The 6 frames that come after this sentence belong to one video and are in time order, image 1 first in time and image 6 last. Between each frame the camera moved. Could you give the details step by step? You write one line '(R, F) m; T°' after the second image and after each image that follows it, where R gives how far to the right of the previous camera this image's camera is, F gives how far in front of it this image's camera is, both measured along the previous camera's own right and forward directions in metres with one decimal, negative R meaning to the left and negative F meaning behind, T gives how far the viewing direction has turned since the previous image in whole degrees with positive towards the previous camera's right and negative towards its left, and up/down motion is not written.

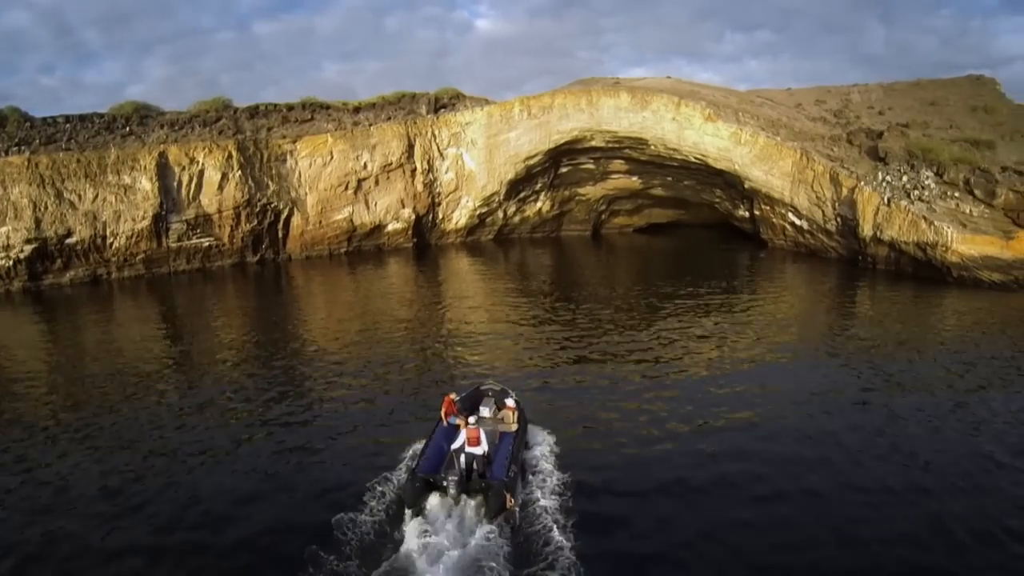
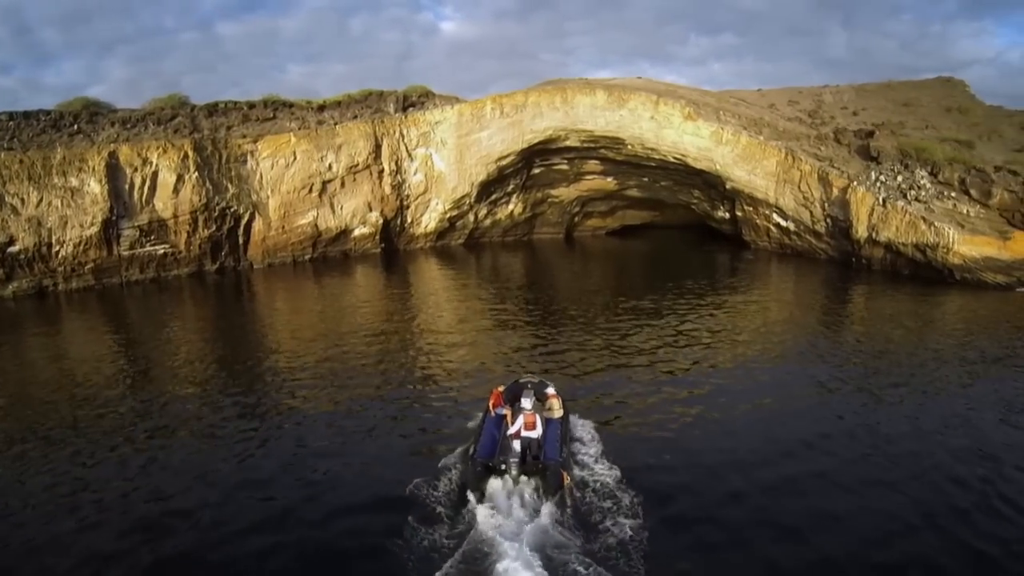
(-0.5, +1.7) m; +3°
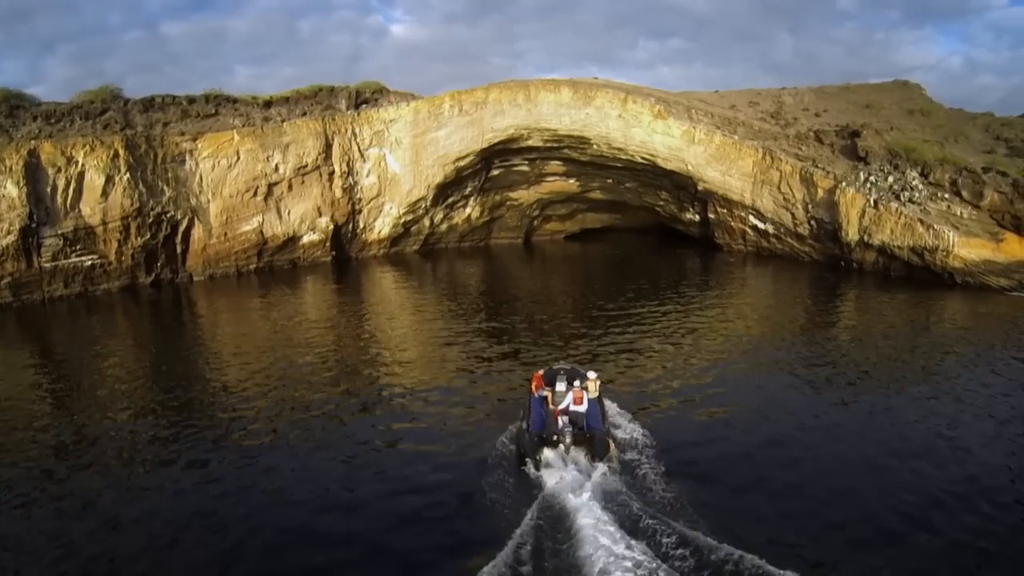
(-0.8, +2.3) m; +4°
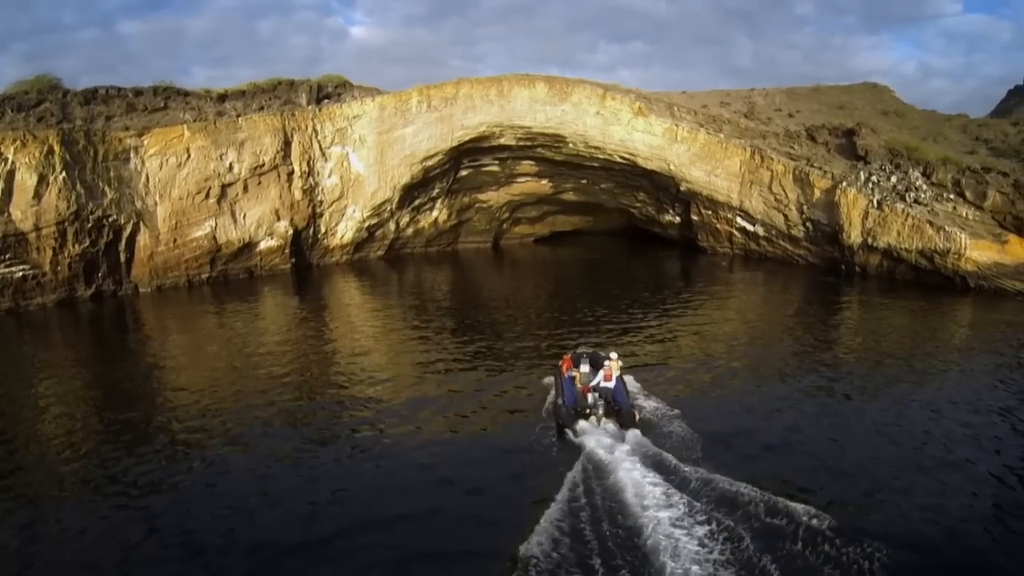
(-0.8, +2.0) m; +3°
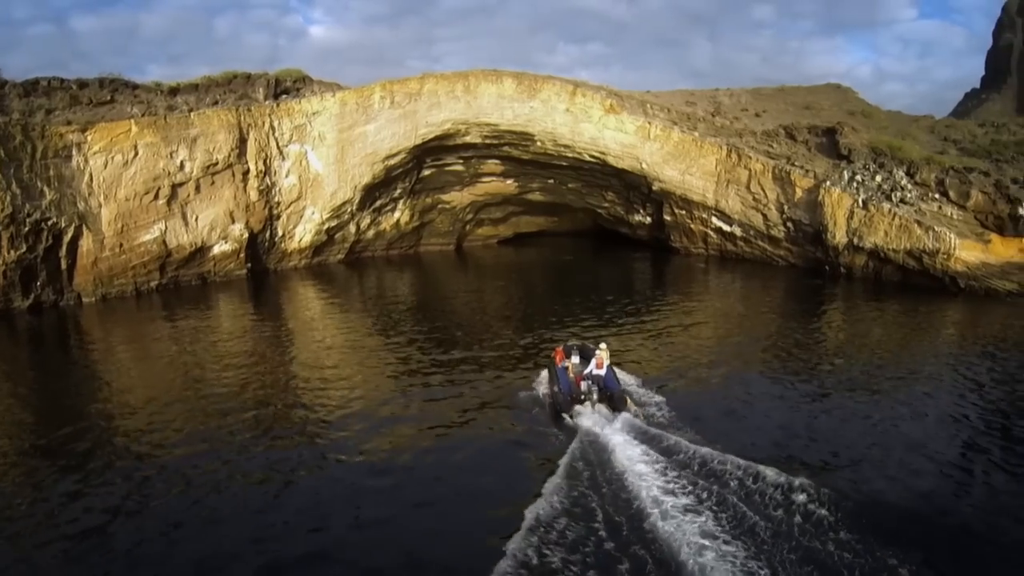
(-0.5, +1.3) m; +3°
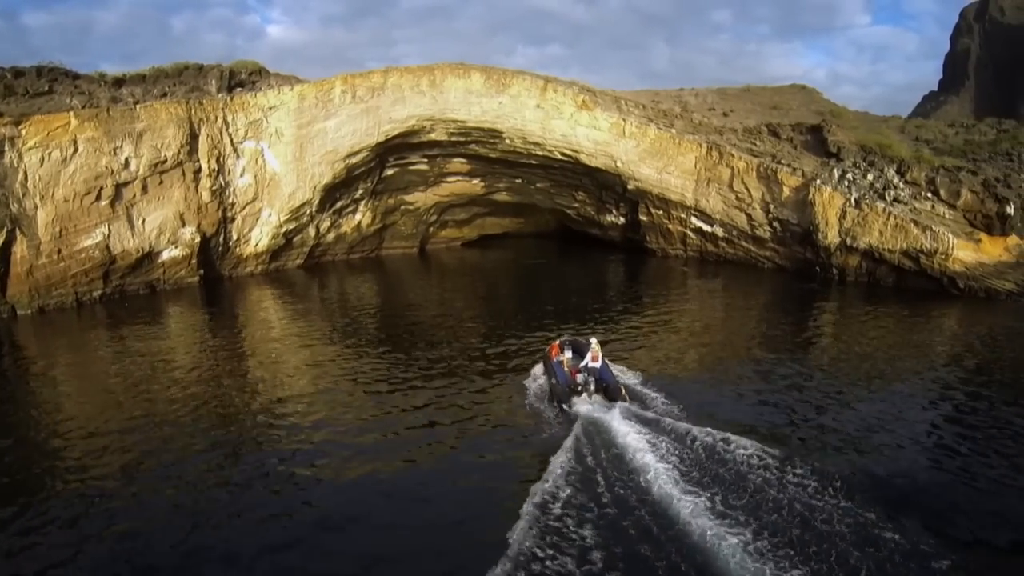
(-0.7, +1.4) m; +3°
